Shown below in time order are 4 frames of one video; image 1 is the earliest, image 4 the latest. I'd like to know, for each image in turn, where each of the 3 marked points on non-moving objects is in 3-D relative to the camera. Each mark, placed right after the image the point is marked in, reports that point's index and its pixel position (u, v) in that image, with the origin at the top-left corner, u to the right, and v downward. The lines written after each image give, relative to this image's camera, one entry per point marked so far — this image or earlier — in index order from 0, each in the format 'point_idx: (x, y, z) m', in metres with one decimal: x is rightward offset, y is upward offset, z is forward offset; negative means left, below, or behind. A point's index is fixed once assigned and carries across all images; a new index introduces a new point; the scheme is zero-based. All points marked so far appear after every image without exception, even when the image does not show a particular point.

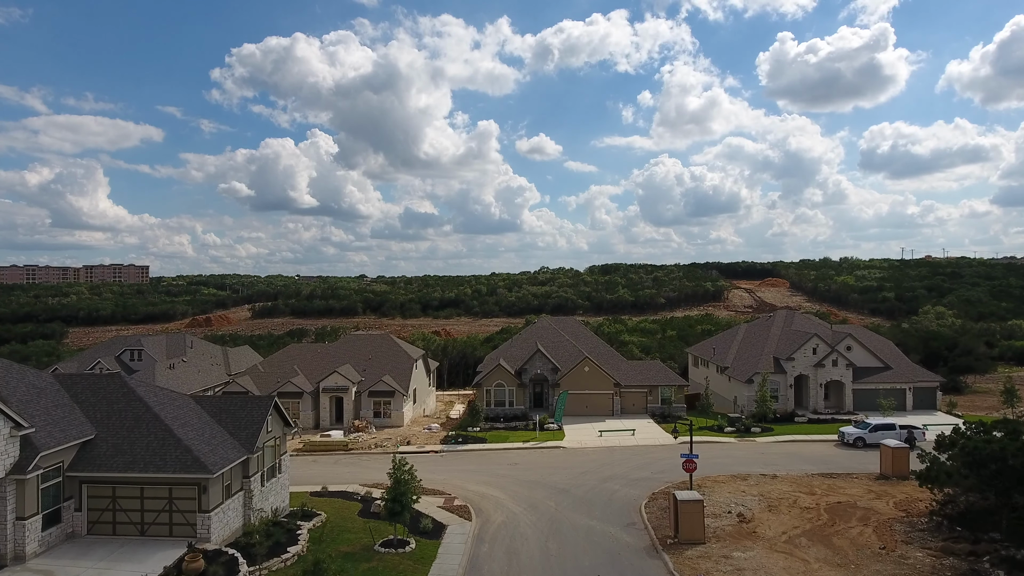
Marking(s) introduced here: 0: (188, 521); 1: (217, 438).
0: (-8.3, -5.9, +18.4) m
1: (-8.1, -4.1, +19.9) m
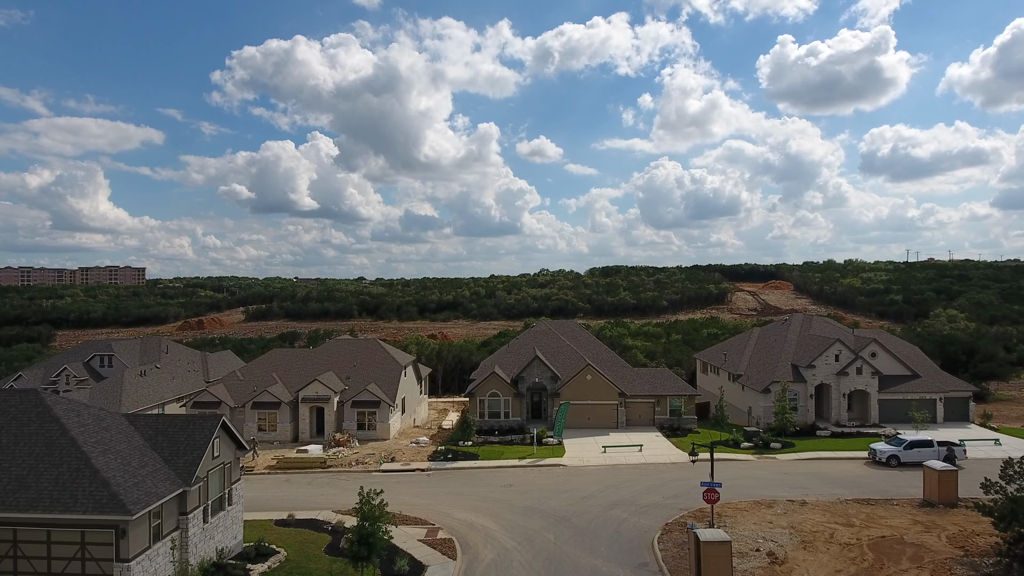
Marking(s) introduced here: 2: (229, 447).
0: (-8.5, -5.9, +15.0) m
1: (-8.4, -4.1, +16.6) m
2: (-7.6, -4.3, +19.3) m
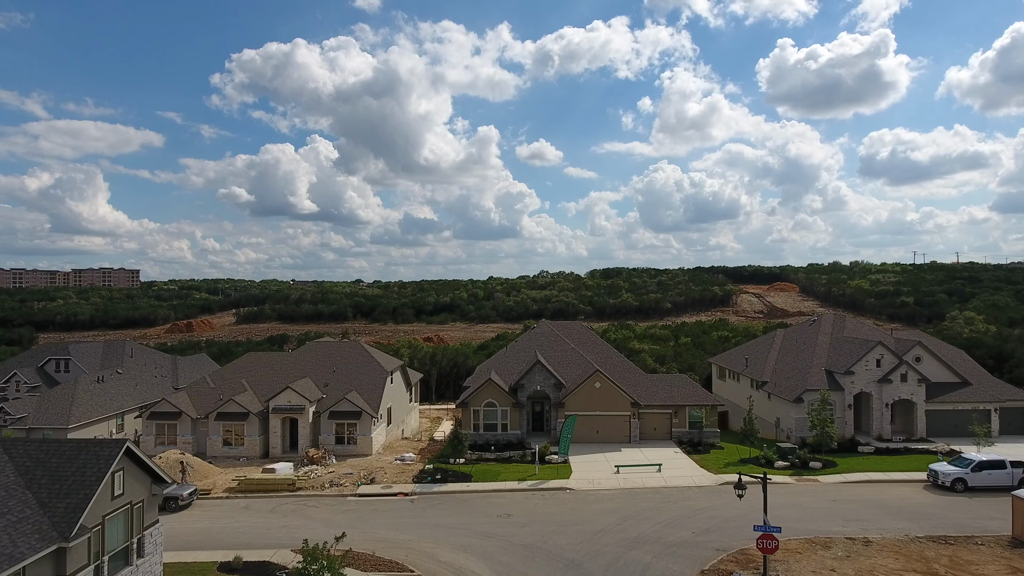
0: (-8.6, -5.6, +10.6) m
1: (-8.4, -3.8, +12.1) m
2: (-7.6, -4.0, +14.9) m
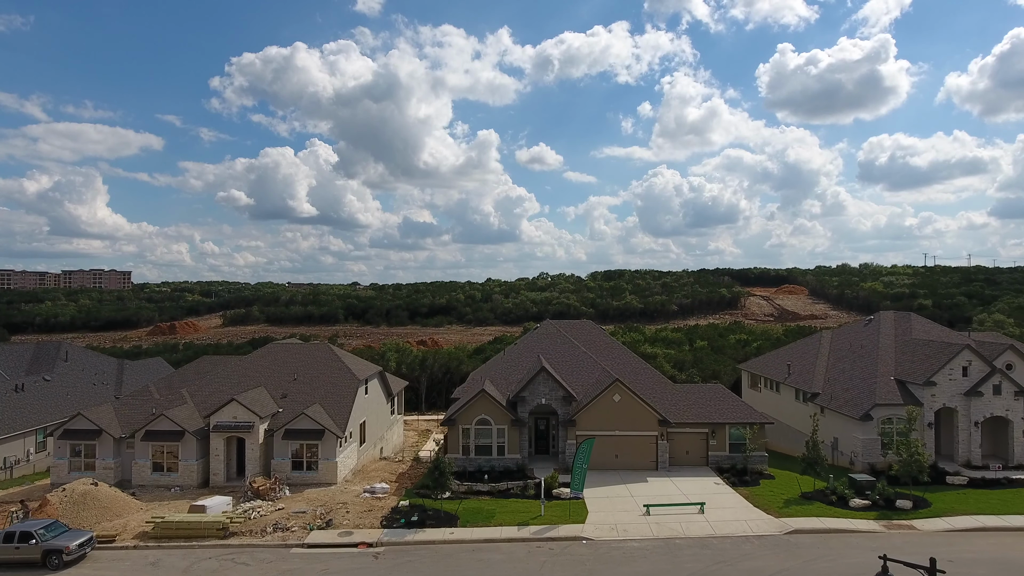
0: (-8.6, -5.0, +4.0) m
1: (-8.5, -3.3, +5.6) m
2: (-7.7, -3.4, +8.3) m
